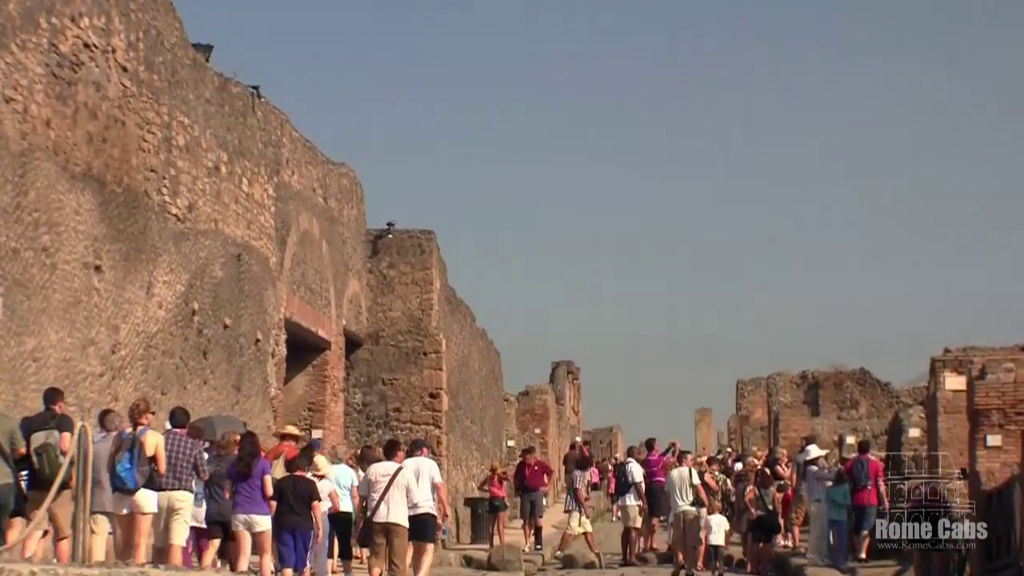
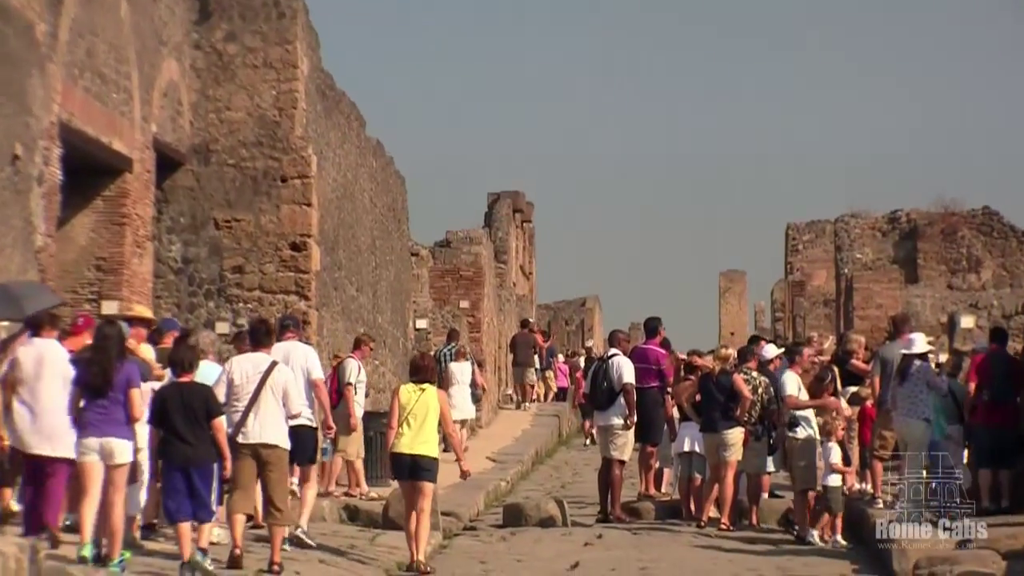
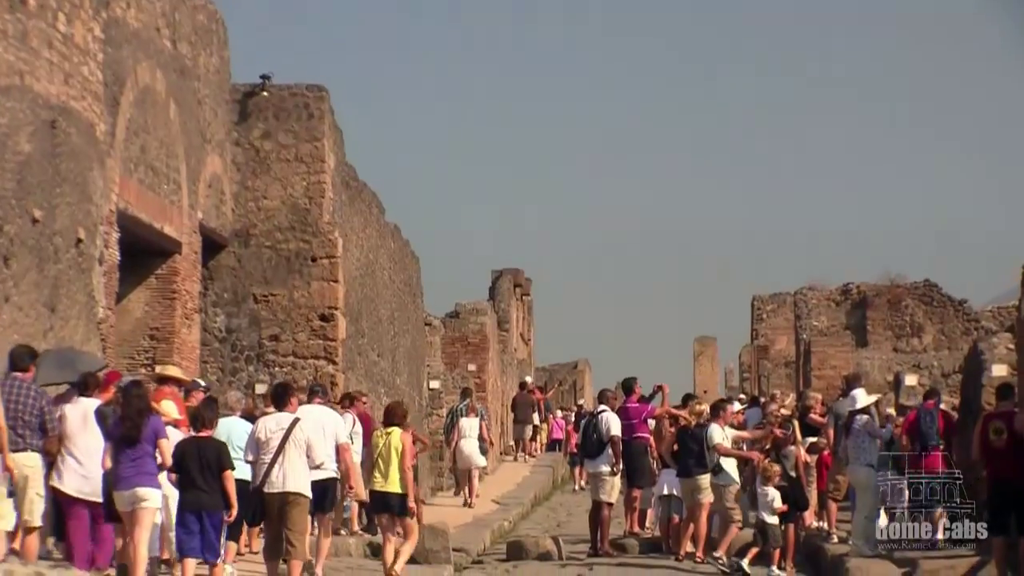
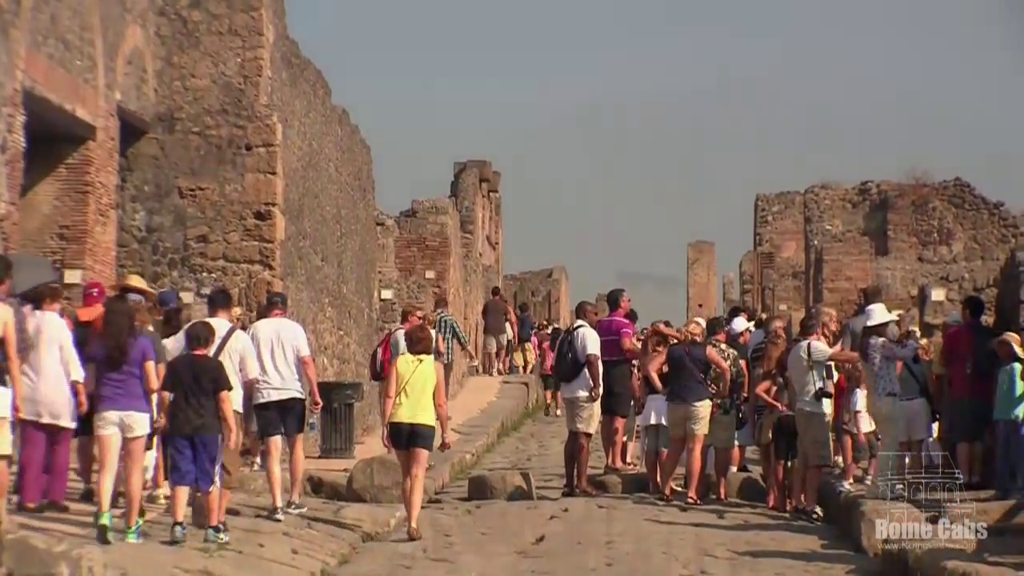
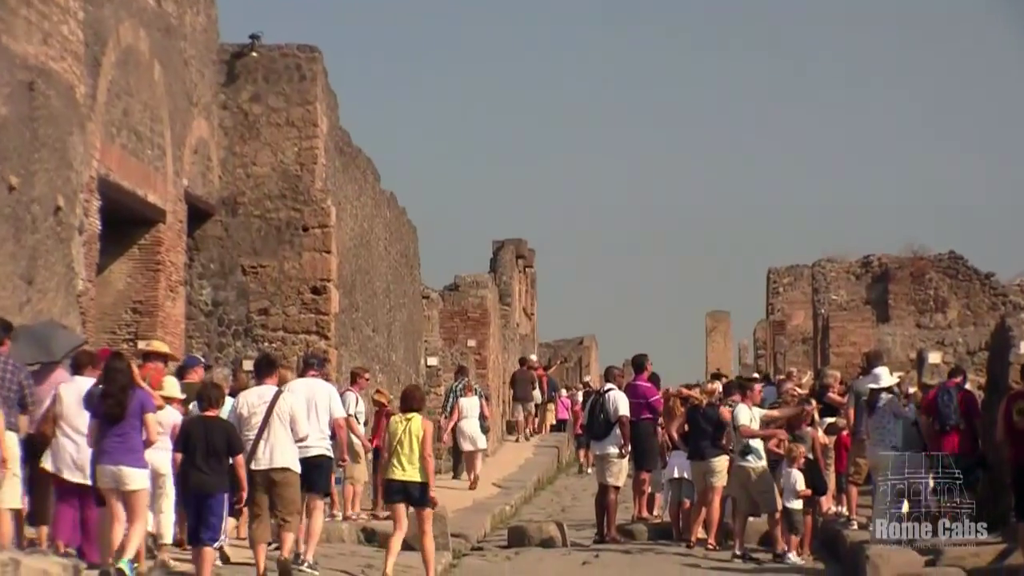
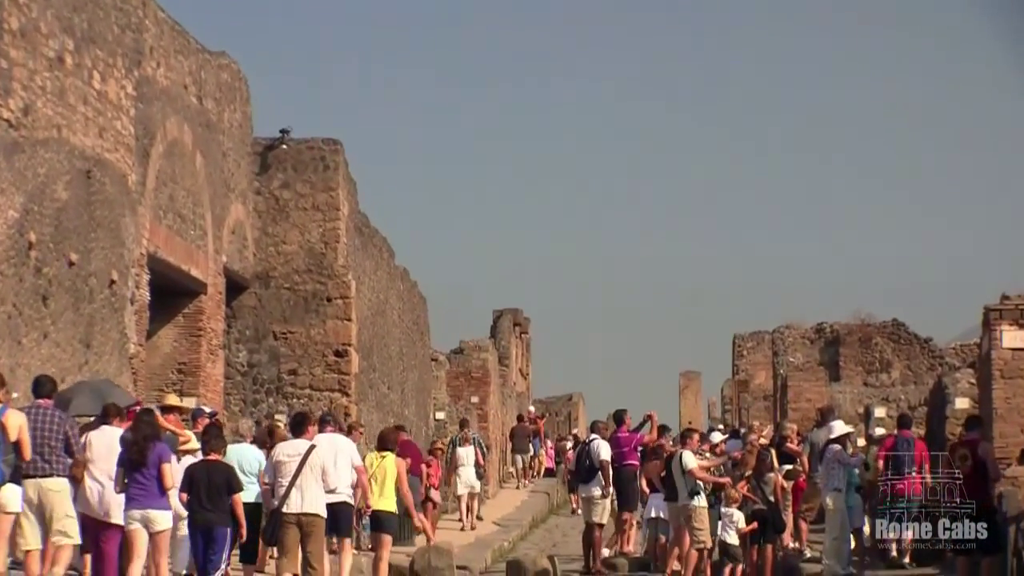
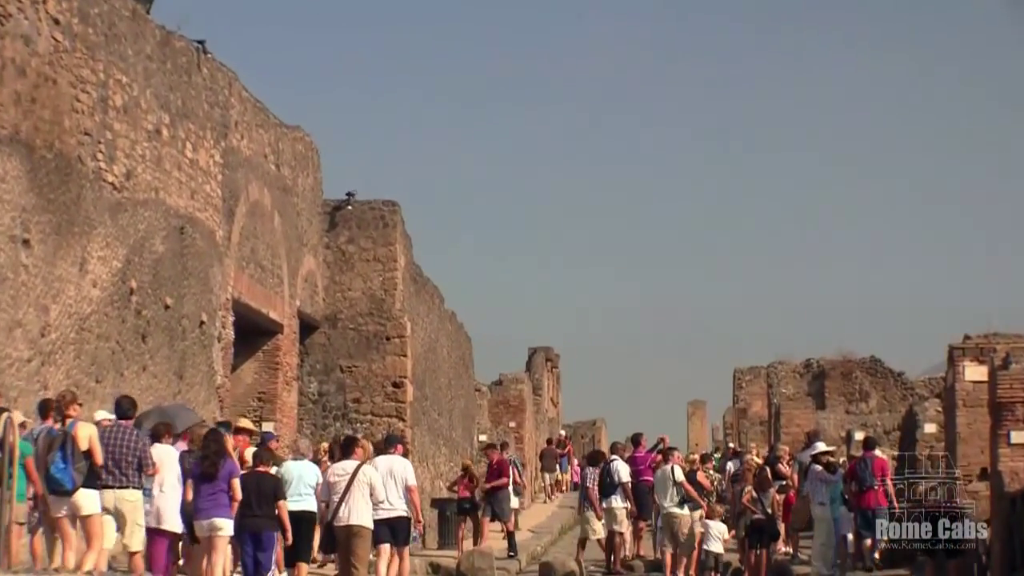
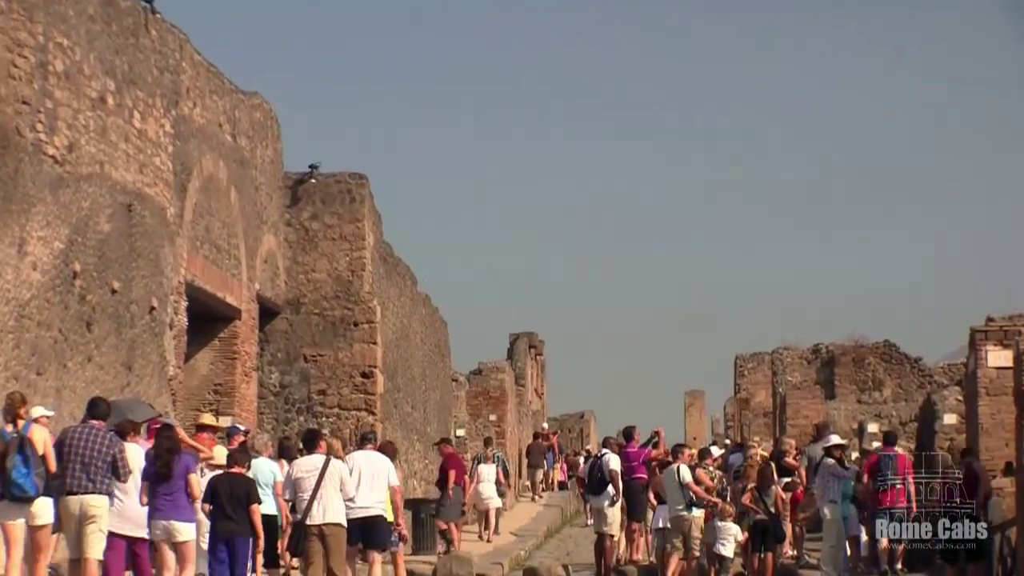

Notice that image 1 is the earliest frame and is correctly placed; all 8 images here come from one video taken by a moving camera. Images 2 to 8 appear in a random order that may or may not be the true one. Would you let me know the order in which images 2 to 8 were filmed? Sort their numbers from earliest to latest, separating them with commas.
7, 8, 6, 3, 5, 2, 4
